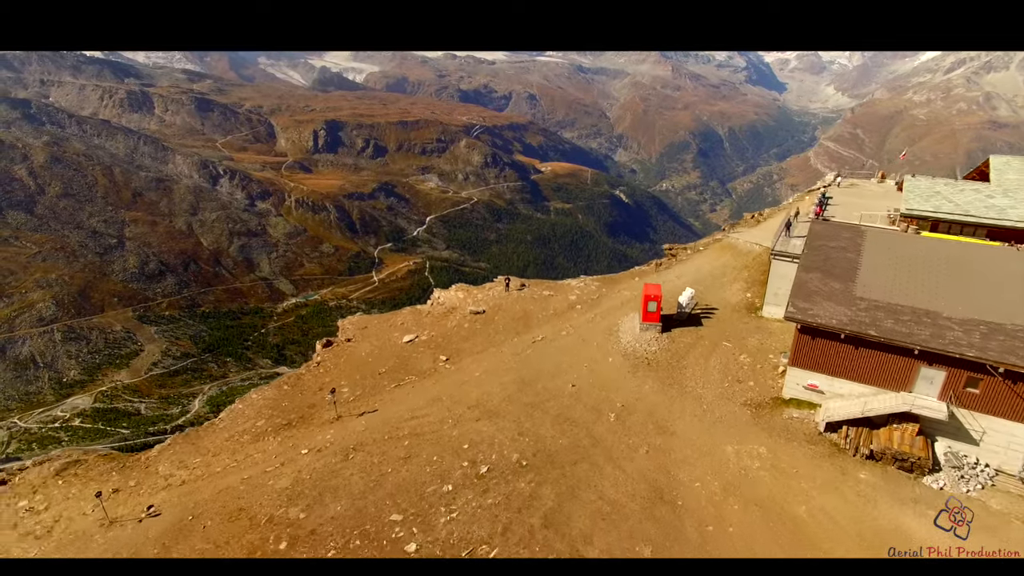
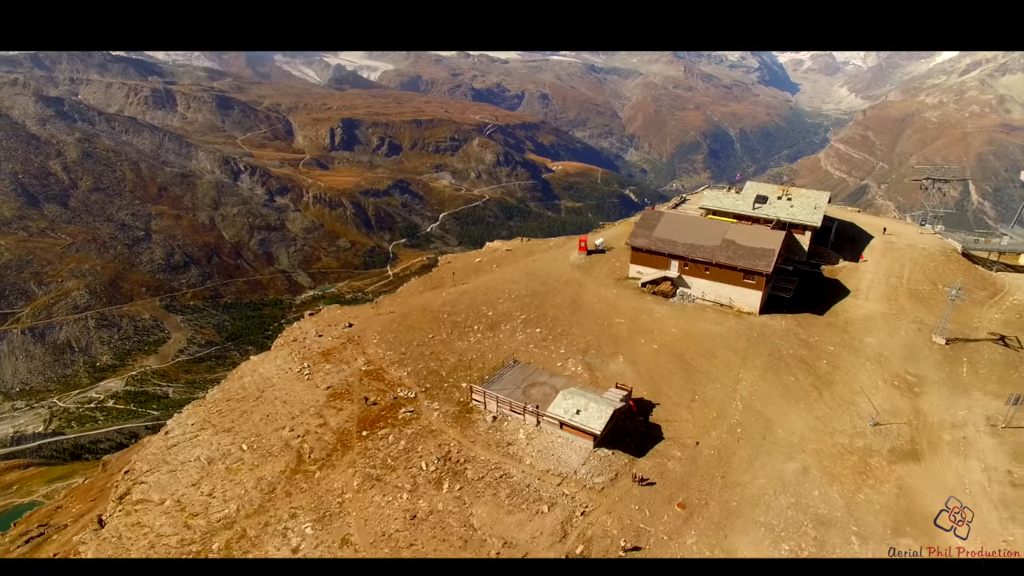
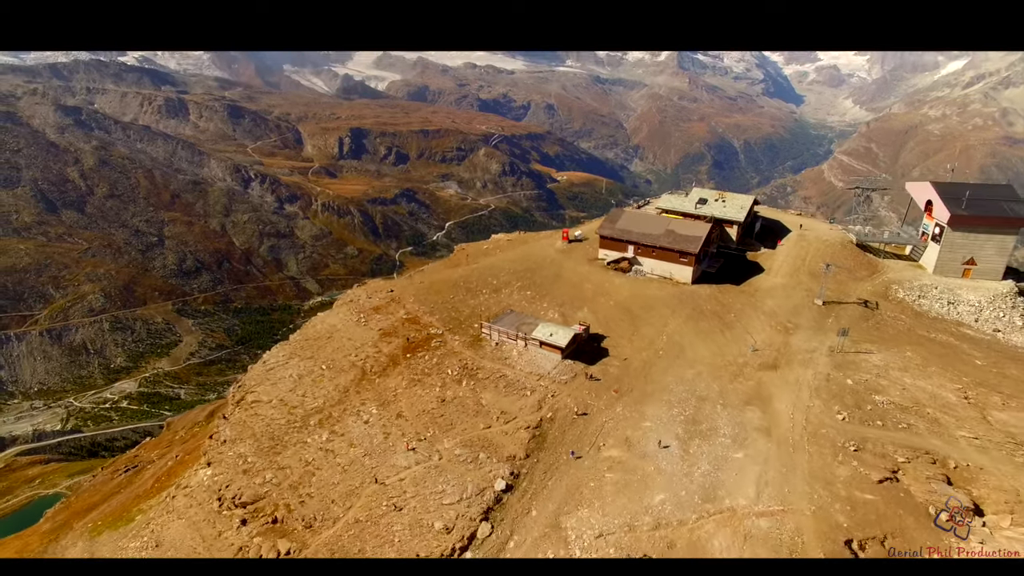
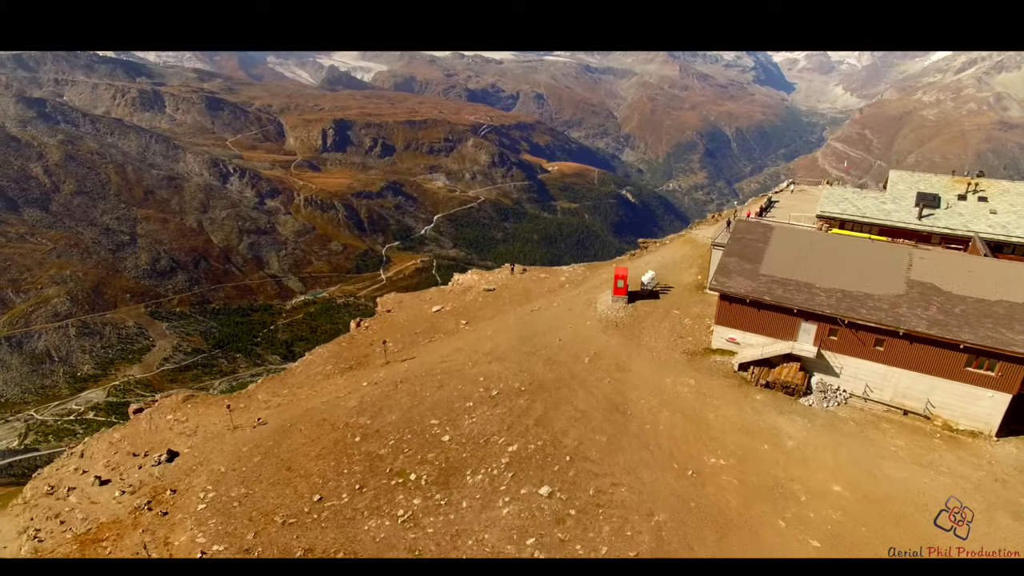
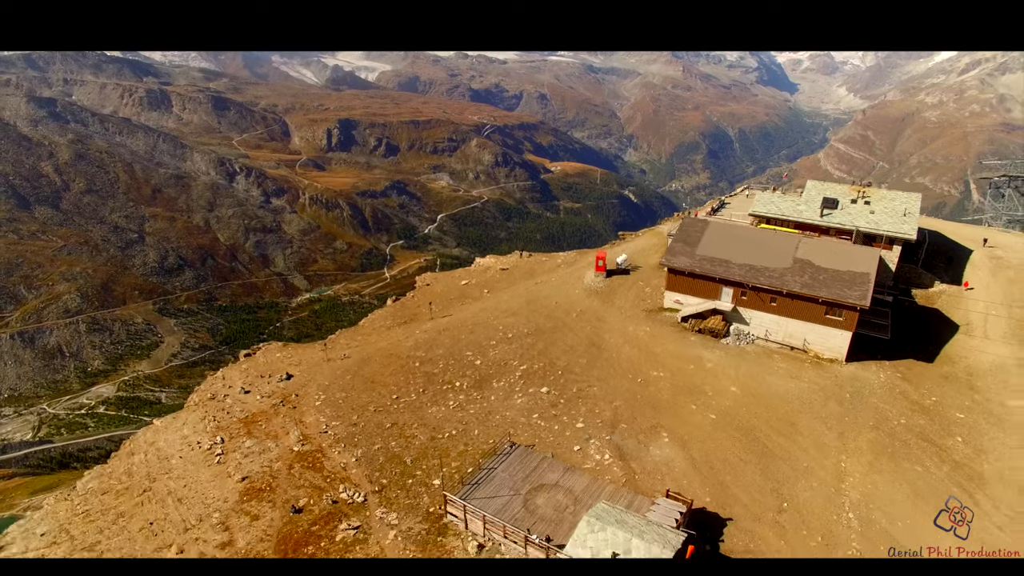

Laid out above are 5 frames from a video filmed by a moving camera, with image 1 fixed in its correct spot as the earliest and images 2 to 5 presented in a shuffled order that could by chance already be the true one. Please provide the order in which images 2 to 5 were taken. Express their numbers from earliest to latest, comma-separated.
4, 5, 2, 3
